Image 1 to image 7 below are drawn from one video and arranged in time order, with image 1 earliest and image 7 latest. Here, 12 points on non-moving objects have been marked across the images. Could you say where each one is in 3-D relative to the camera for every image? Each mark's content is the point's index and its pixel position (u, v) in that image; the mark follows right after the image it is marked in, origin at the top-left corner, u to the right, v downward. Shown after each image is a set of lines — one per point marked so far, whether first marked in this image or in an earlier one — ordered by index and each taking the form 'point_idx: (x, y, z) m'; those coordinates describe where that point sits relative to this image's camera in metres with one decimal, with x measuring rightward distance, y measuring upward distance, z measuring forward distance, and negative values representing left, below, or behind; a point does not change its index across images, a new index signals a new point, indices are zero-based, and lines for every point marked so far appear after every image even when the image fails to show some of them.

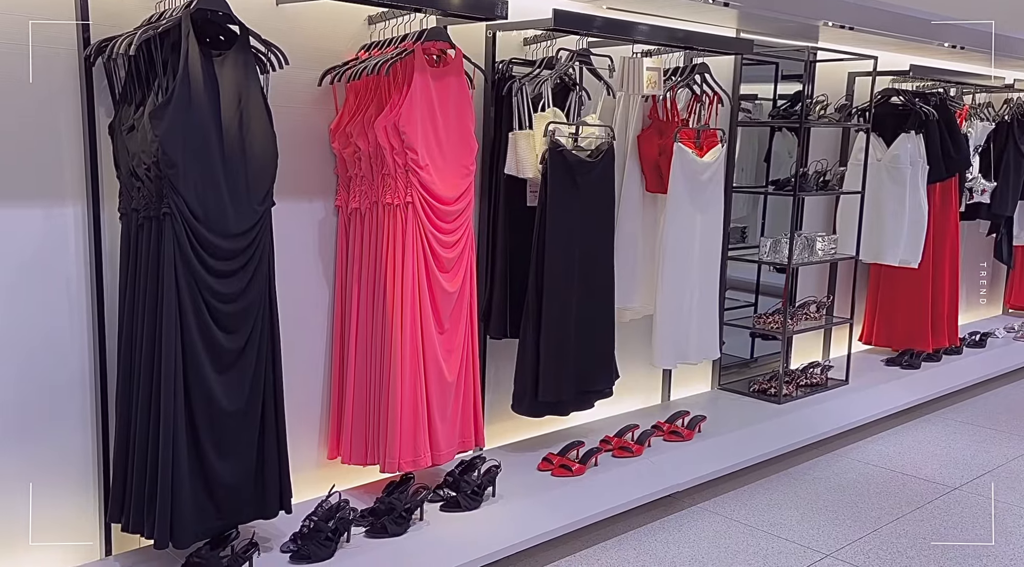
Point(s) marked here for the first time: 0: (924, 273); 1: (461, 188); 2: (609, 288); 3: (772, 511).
0: (+2.5, 0.0, +5.7) m
1: (-0.2, +0.3, +2.9) m
2: (+0.4, 0.0, +3.4) m
3: (+1.0, -0.9, +3.4) m
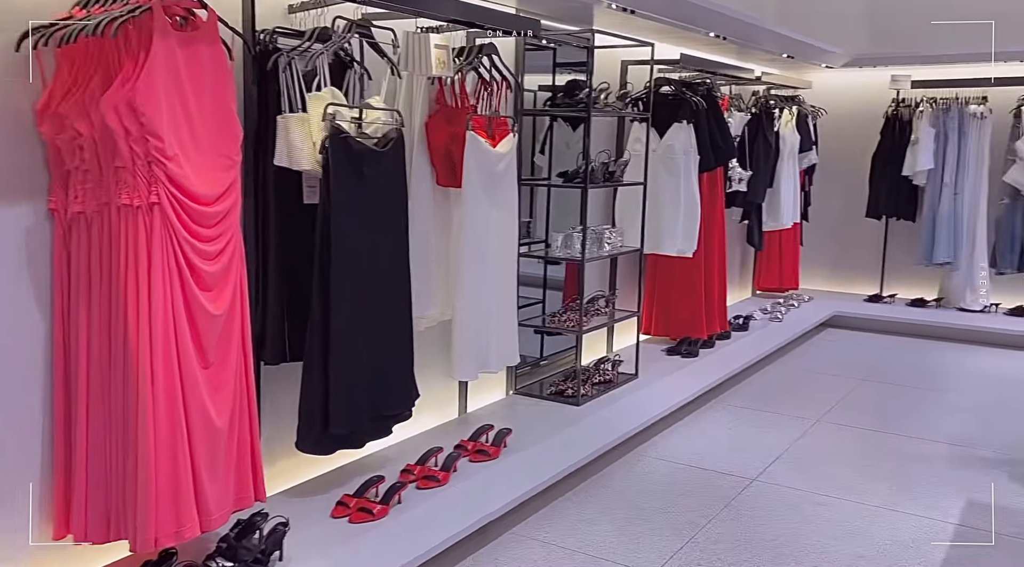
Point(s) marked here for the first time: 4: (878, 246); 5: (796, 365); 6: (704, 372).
0: (+1.2, +0.1, +5.7) m
1: (-0.7, +0.3, +2.4) m
2: (-0.3, 0.0, +3.0) m
3: (+0.3, -0.8, +3.2) m
4: (+3.2, +0.3, +8.2) m
5: (+2.0, -0.6, +6.4) m
6: (+1.1, -0.5, +5.3) m
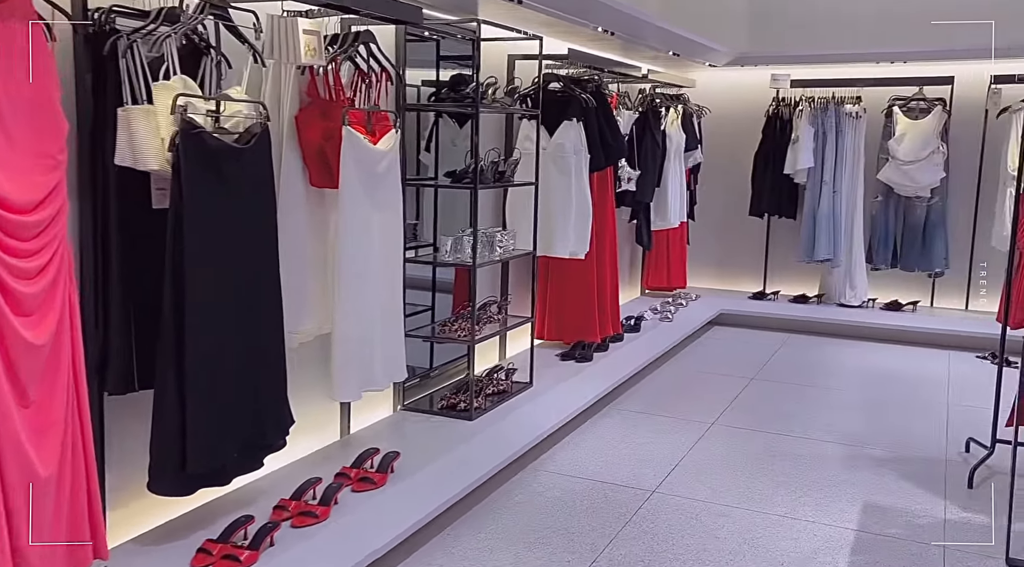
0: (+0.5, +0.1, +5.6) m
1: (-1.0, +0.2, +2.0) m
2: (-0.7, -0.1, +2.7) m
3: (-0.1, -0.9, +2.9) m
4: (+2.2, +0.4, +8.3) m
5: (+1.2, -0.6, +6.4) m
6: (+0.5, -0.5, +5.2) m
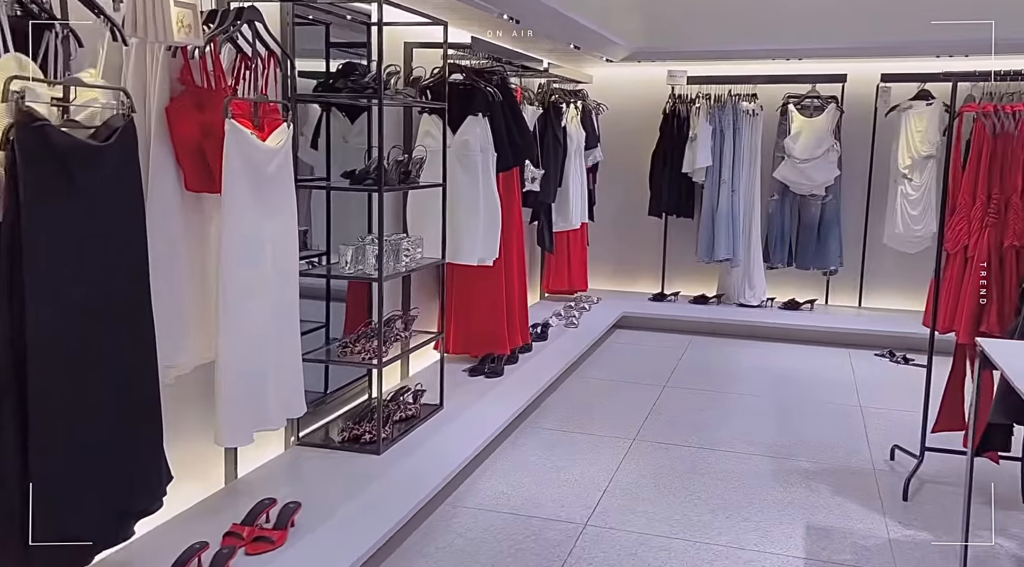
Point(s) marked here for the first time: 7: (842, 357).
0: (-0.1, +0.1, +5.2) m
1: (-1.1, +0.1, +1.5) m
2: (-0.9, -0.1, +2.1) m
3: (-0.3, -0.9, +2.5) m
4: (+1.3, +0.4, +8.1) m
5: (+0.6, -0.6, +6.1) m
6: (0.0, -0.6, +4.8) m
7: (+2.4, -0.5, +6.8) m
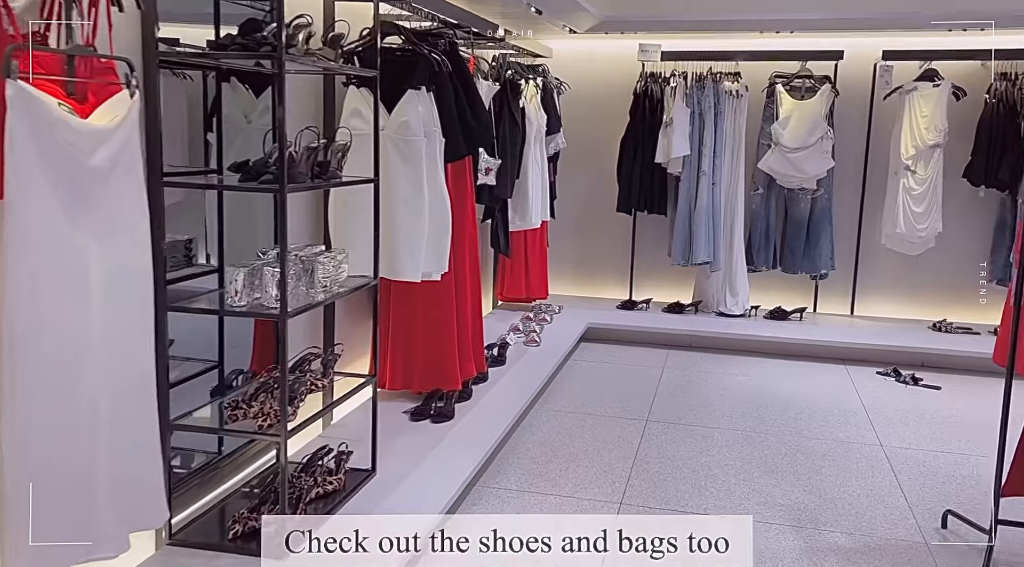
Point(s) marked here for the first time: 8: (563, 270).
0: (-0.3, 0.0, +4.1) m
1: (-1.1, 0.0, +0.4) m
2: (-0.9, -0.3, +1.1) m
3: (-0.3, -1.1, +1.5) m
4: (+0.9, +0.3, +7.2) m
5: (+0.3, -0.7, +5.1) m
6: (-0.2, -0.7, +3.7) m
7: (+2.1, -0.6, +5.9) m
8: (+0.4, +0.1, +7.3) m
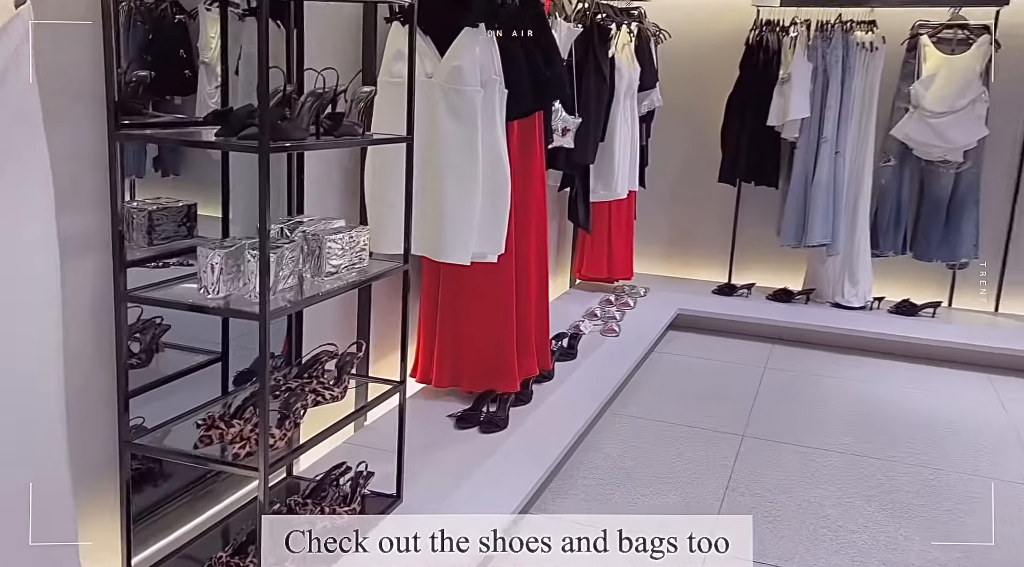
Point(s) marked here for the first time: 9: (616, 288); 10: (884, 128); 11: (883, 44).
0: (0.0, 0.0, +3.4) m
1: (-1.2, -0.1, -0.3) m
2: (-0.9, -0.3, +0.4) m
3: (-0.4, -1.1, +0.8) m
4: (+1.5, +0.5, +6.3) m
5: (+0.6, -0.6, +4.3) m
6: (0.0, -0.6, +3.0) m
7: (+2.5, -0.6, +5.0) m
8: (+1.0, +0.3, +6.5) m
9: (+0.7, 0.0, +5.7) m
10: (+2.3, +1.0, +5.8) m
11: (+2.2, +1.4, +5.4) m
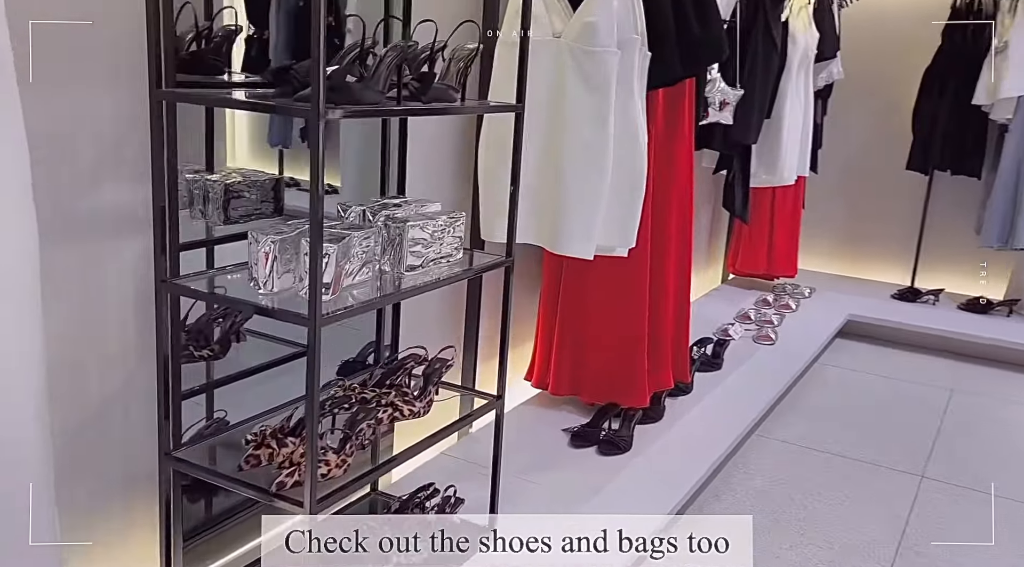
0: (+0.4, 0.0, +2.9) m
1: (-1.4, -0.1, -0.5) m
2: (-1.0, -0.3, +0.1) m
3: (-0.5, -1.1, +0.4) m
4: (+2.4, +0.4, +5.4) m
5: (+1.1, -0.6, +3.7) m
6: (+0.3, -0.6, +2.5) m
7: (+3.1, -0.6, +4.0) m
8: (+2.0, +0.3, +5.8) m
9: (+1.5, 0.0, +5.0) m
10: (+3.1, +0.9, +4.8) m
11: (+3.0, +1.3, +4.4) m
